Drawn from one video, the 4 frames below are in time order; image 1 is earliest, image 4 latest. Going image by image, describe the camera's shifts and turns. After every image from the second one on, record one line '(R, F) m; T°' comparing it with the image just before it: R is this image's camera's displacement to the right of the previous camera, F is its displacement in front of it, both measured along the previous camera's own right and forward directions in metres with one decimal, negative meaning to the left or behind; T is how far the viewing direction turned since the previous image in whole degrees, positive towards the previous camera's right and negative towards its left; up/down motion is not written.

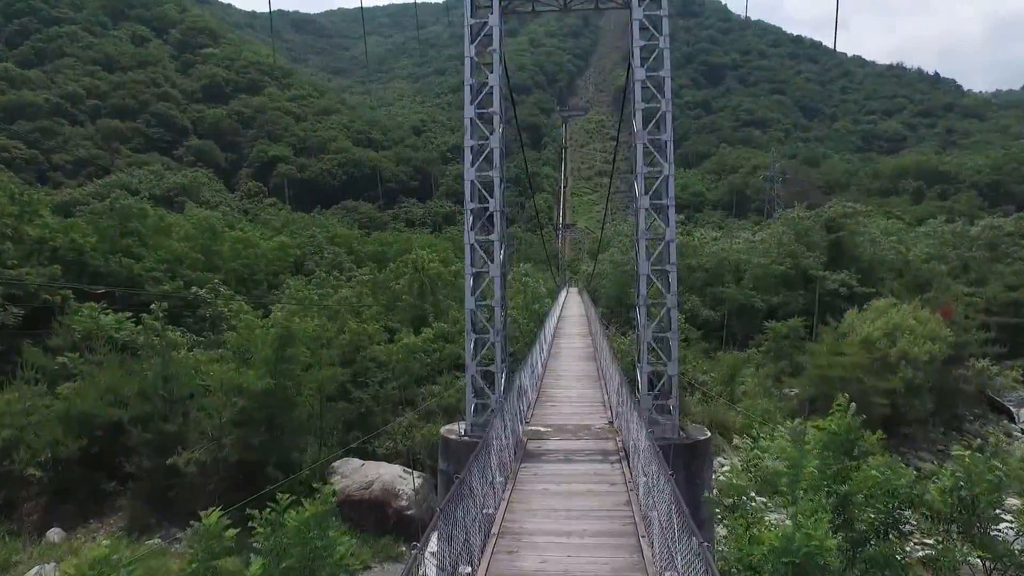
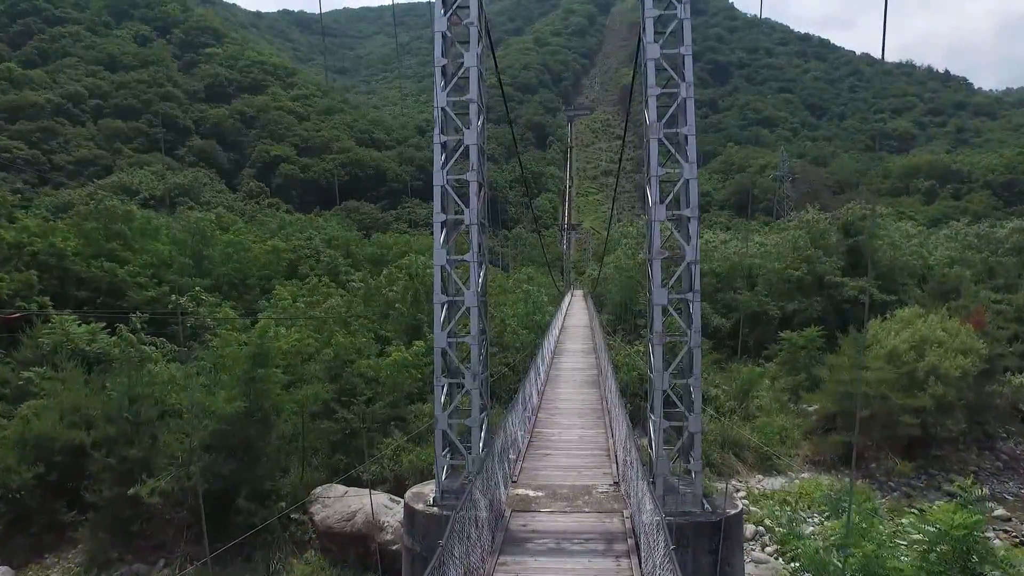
(+0.1, +1.0) m; 0°
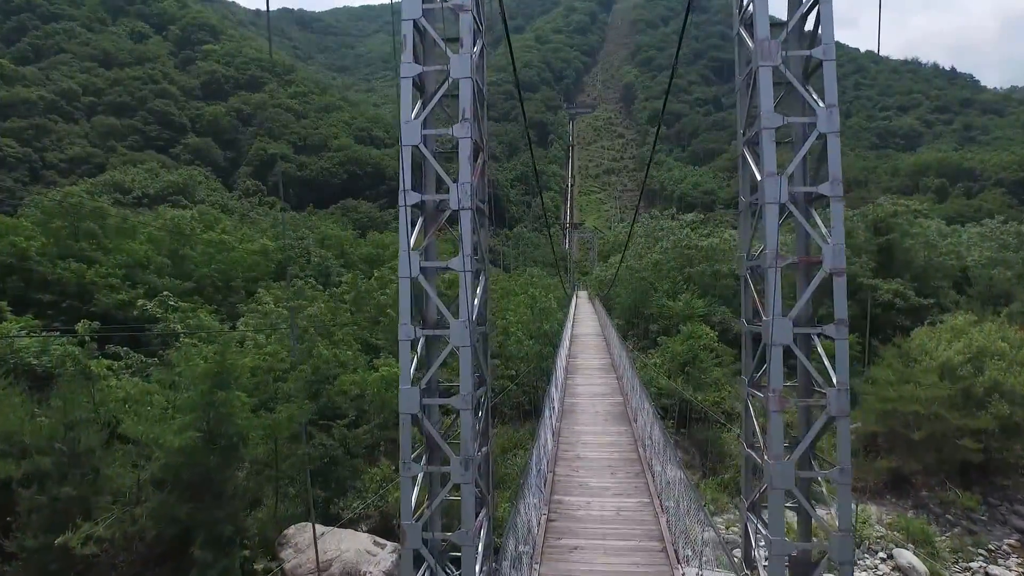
(-0.1, +1.5) m; 0°
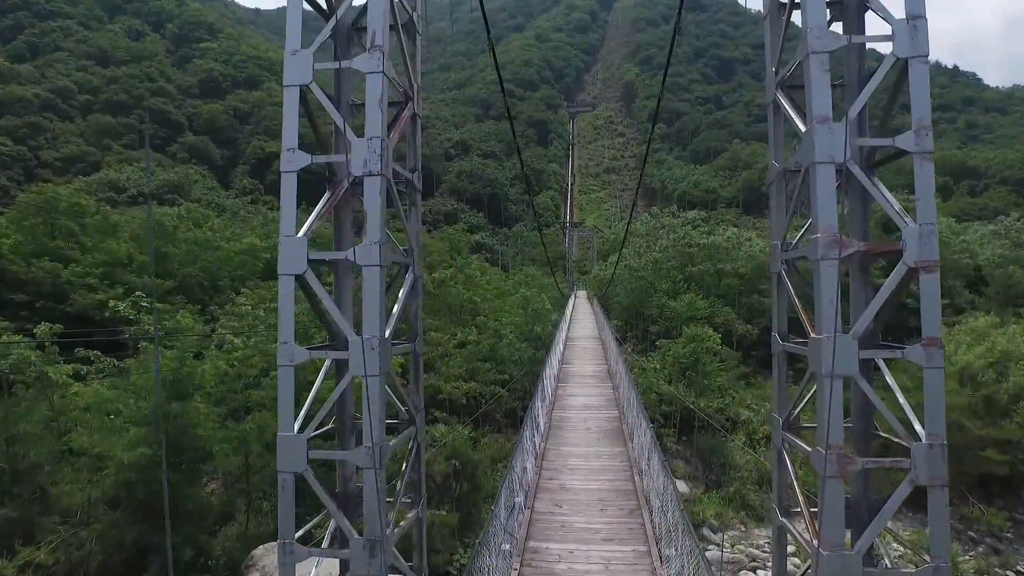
(+0.2, +0.7) m; 0°
